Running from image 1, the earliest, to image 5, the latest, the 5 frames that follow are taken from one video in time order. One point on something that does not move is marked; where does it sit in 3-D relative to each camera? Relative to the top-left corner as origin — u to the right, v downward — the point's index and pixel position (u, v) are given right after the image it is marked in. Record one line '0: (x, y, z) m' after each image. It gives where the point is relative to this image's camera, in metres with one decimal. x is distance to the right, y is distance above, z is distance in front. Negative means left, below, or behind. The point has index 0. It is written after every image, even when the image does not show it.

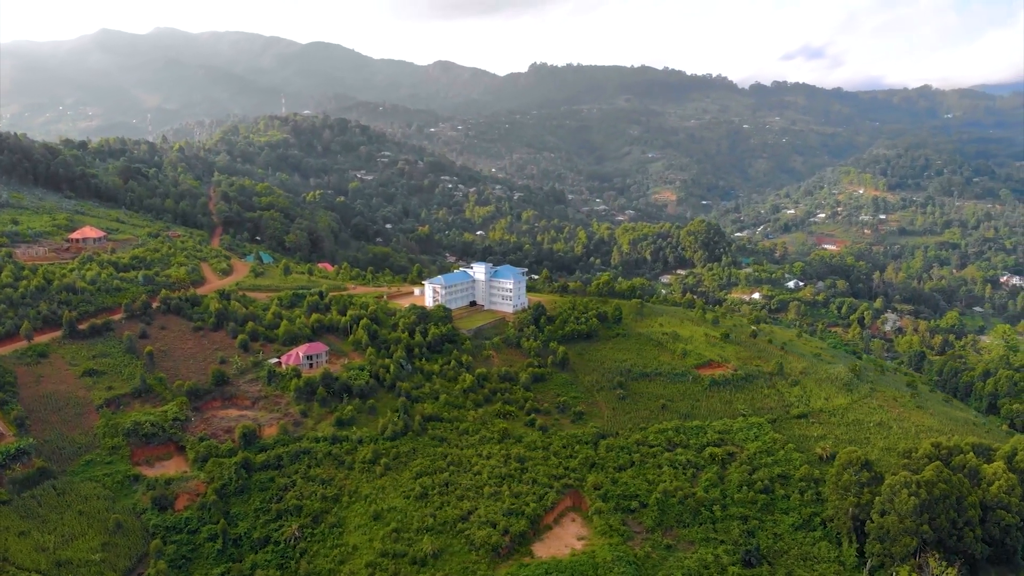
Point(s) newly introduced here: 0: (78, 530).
0: (-12.5, -7.0, +19.9) m
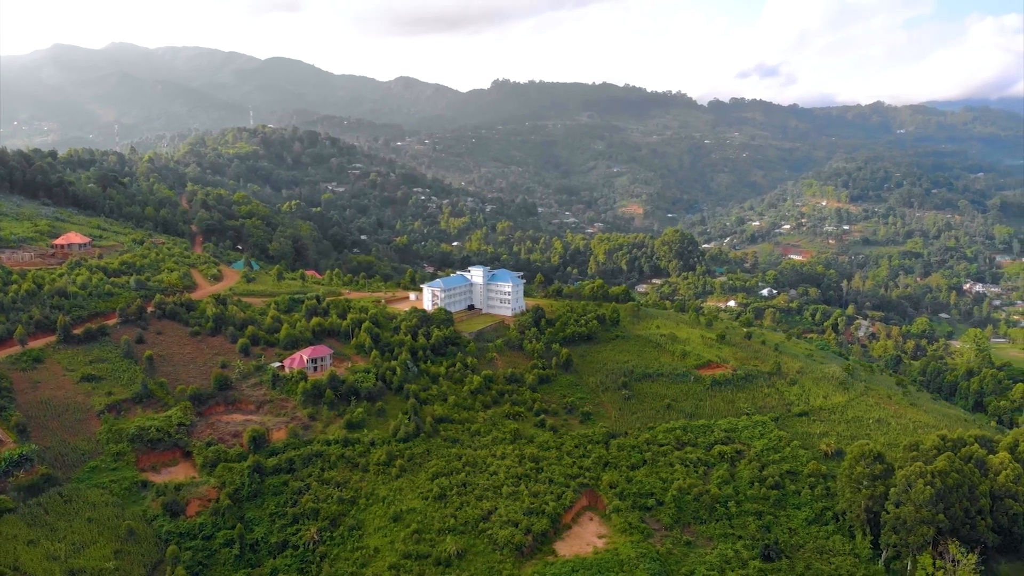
0: (-11.7, -6.9, +19.1) m
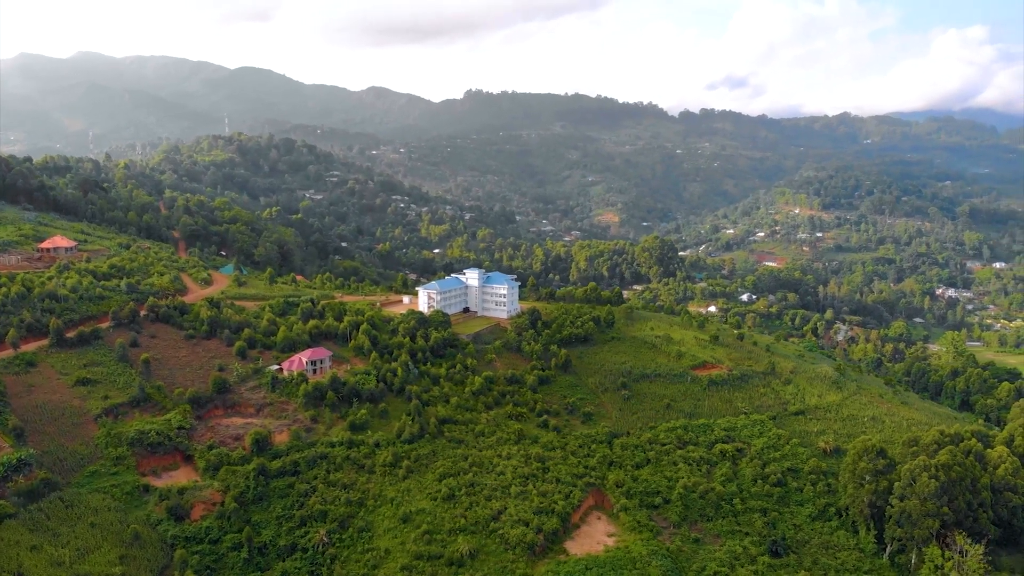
0: (-11.3, -6.9, +18.6) m
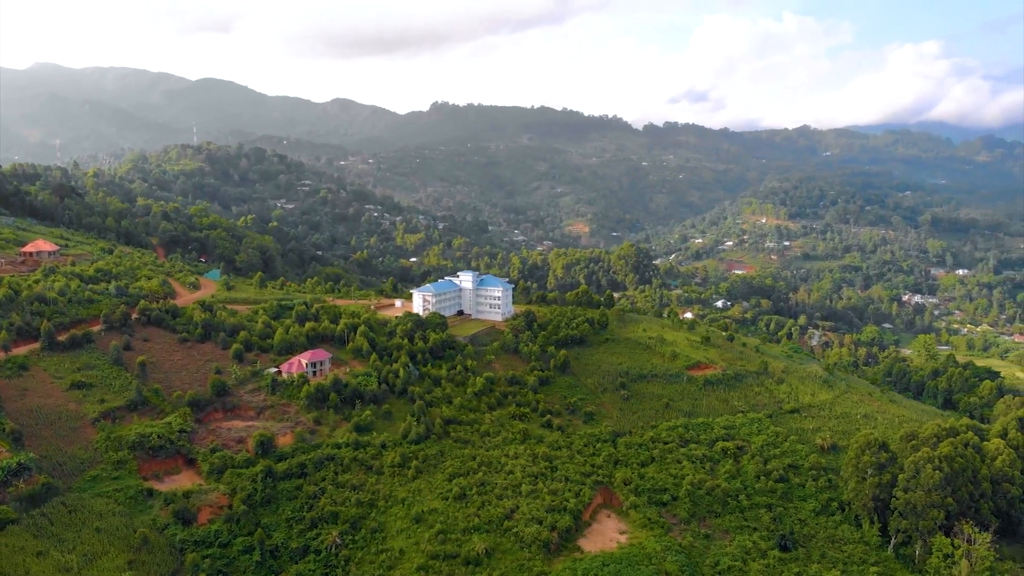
0: (-10.8, -6.8, +18.0) m
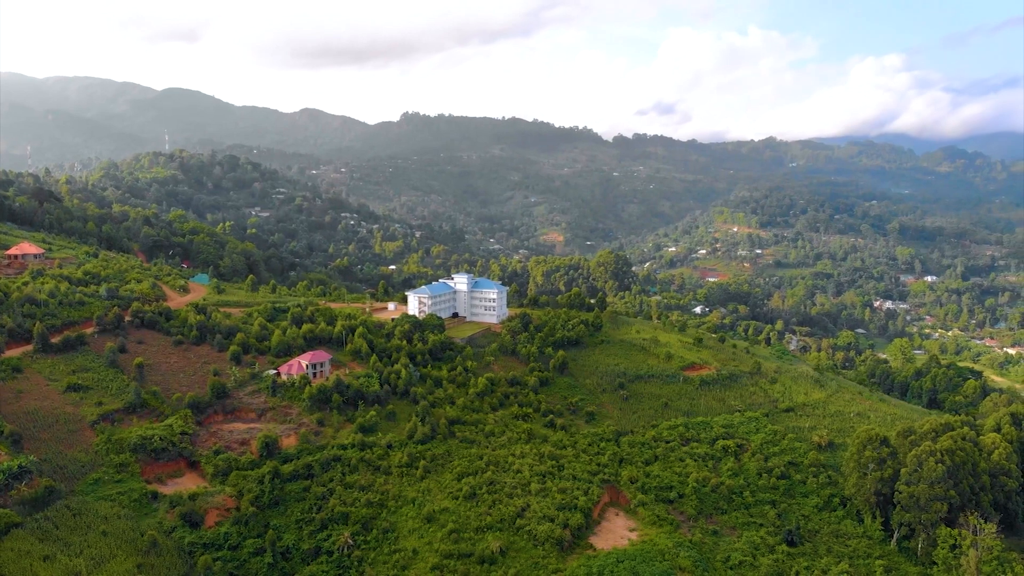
0: (-10.4, -6.7, +17.5) m
